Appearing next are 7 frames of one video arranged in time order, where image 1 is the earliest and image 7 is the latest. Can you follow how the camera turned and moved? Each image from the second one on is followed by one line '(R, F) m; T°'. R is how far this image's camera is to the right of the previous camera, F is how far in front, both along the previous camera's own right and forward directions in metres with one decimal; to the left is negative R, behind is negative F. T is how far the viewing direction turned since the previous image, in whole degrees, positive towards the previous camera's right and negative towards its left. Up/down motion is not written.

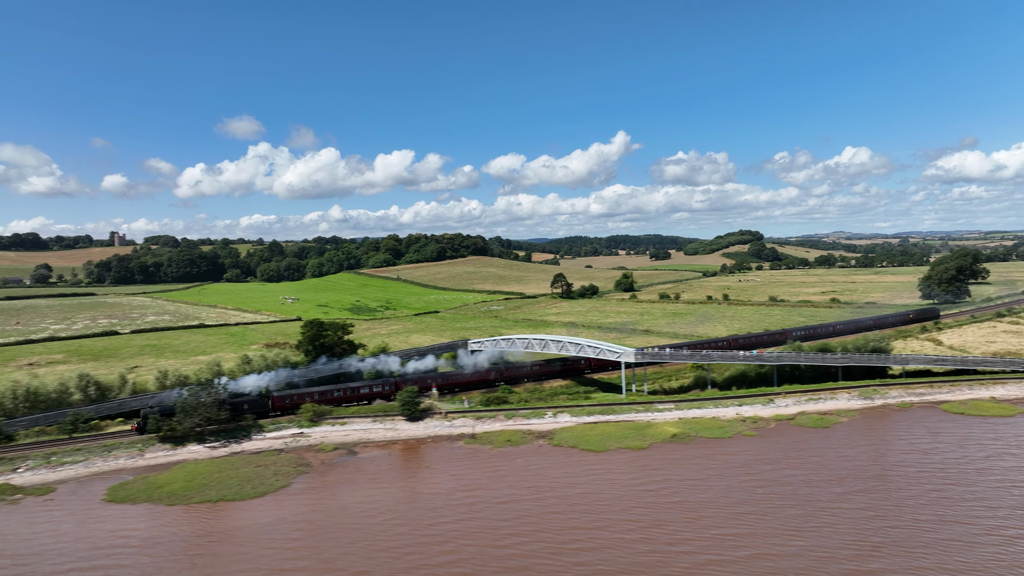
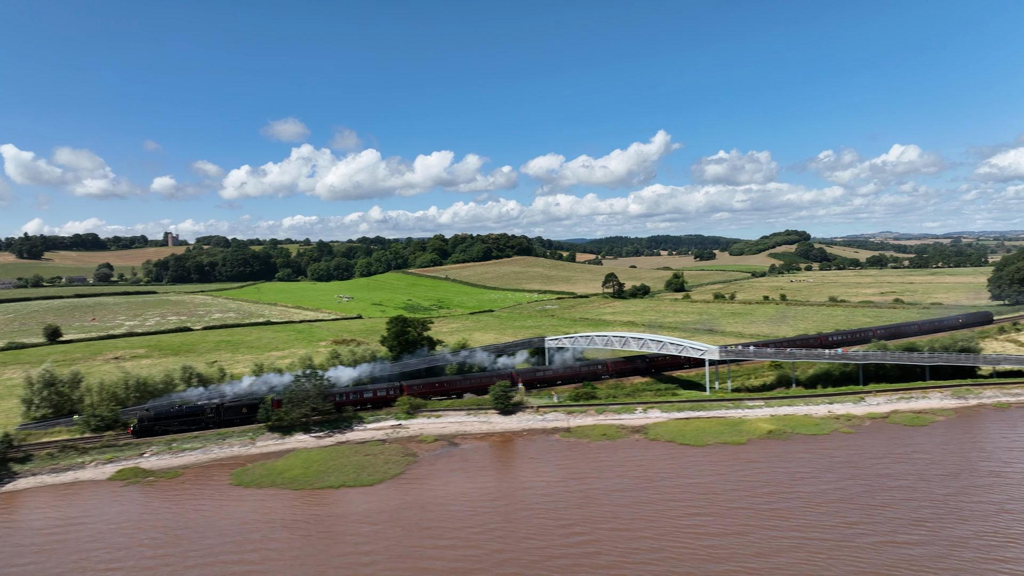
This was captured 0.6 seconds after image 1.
(-2.5, -1.0) m; -3°
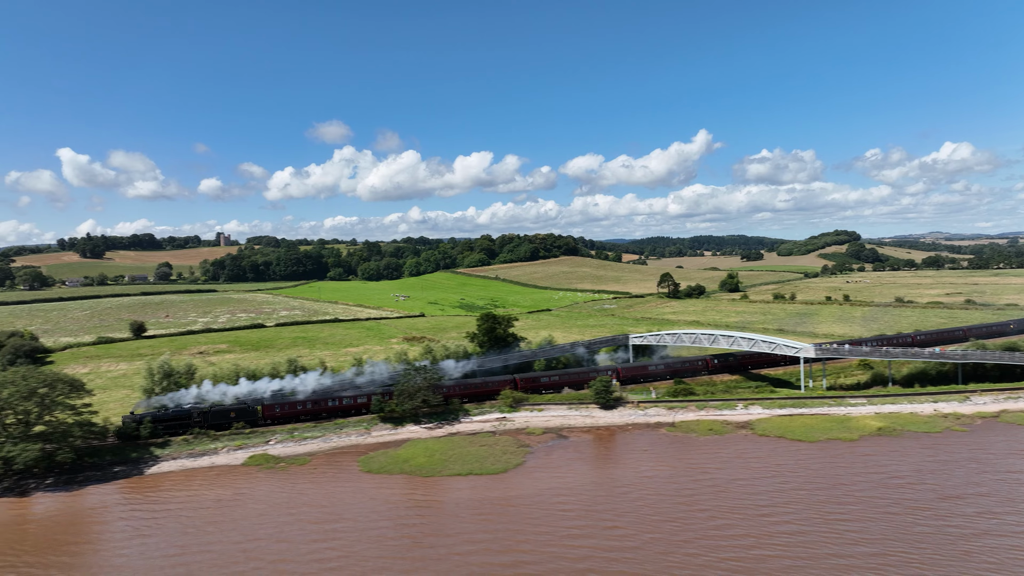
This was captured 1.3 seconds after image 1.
(-3.1, -1.1) m; -3°
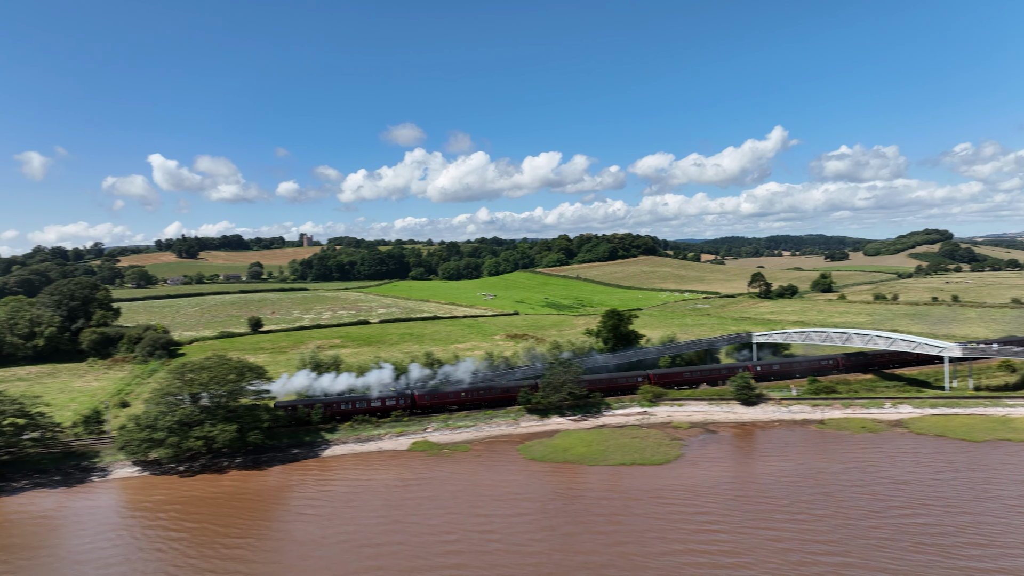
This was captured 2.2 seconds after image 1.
(-3.7, -1.3) m; -5°
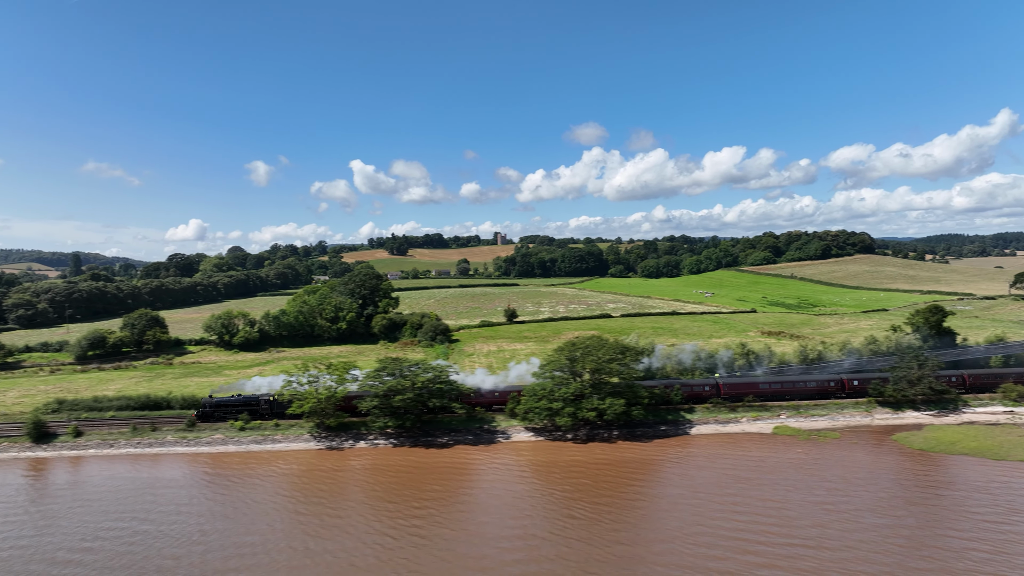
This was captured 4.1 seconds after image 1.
(-8.5, -3.5) m; -14°
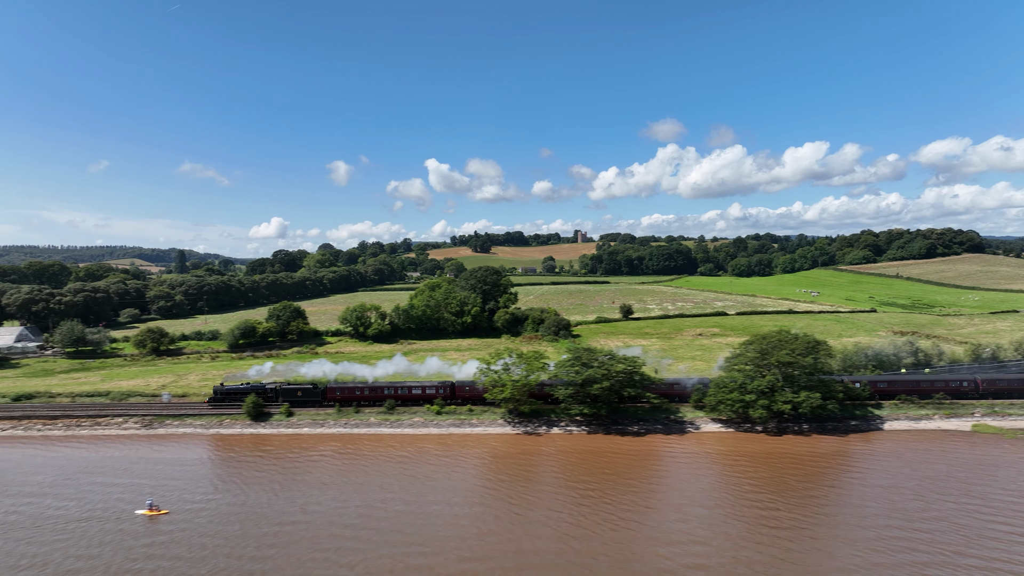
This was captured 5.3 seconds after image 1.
(-5.8, -1.6) m; -6°
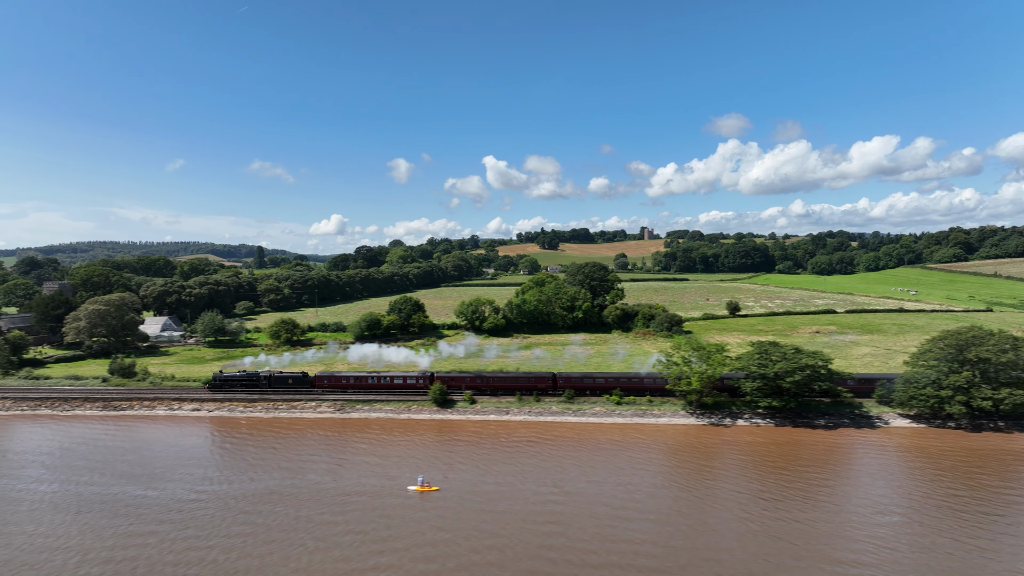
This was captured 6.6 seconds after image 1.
(-6.6, -1.5) m; -4°
